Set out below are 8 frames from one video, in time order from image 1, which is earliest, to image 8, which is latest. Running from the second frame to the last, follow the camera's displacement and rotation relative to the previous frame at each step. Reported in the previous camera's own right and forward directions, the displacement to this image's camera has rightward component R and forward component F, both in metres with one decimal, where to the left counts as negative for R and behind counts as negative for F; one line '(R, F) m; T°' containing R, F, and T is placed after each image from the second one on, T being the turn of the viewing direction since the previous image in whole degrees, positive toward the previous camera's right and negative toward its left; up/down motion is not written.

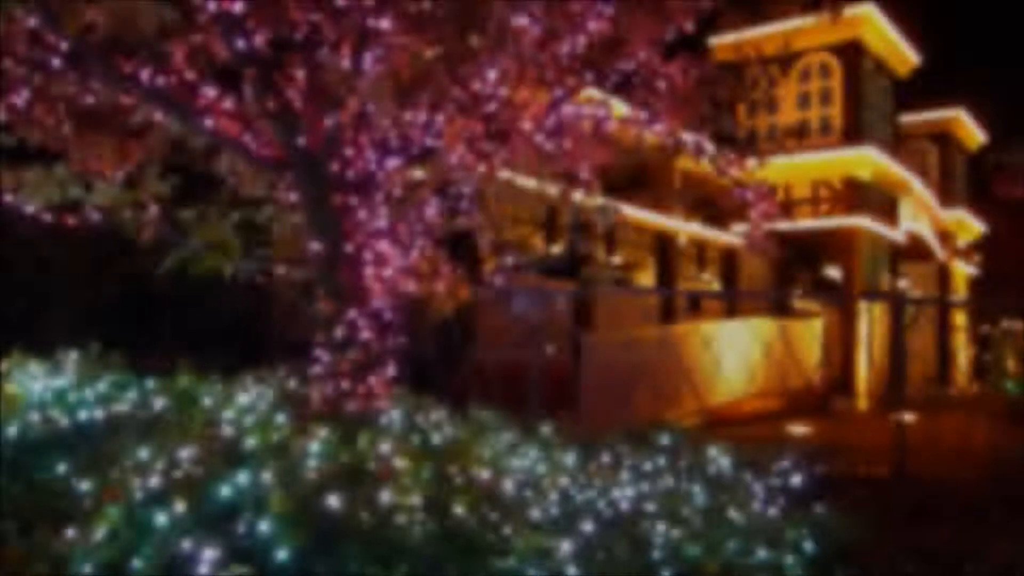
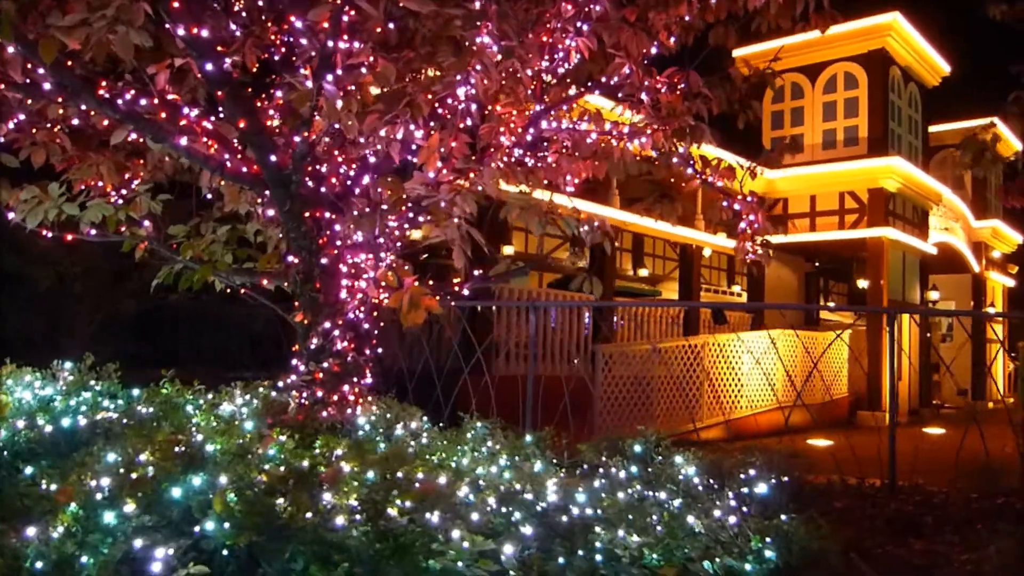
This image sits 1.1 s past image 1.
(+0.4, -0.1) m; -3°
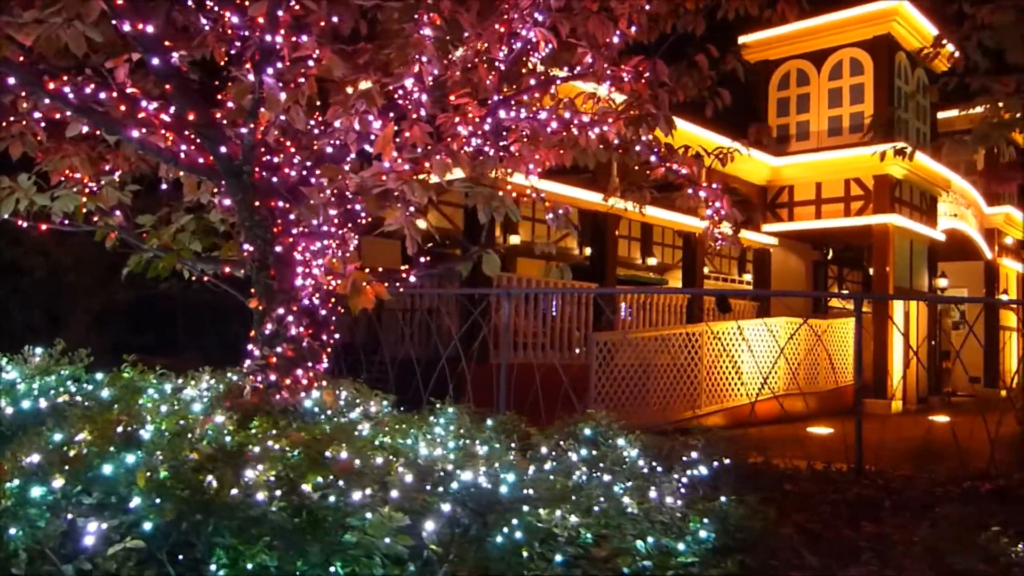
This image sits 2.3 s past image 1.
(+0.4, -0.1) m; -2°
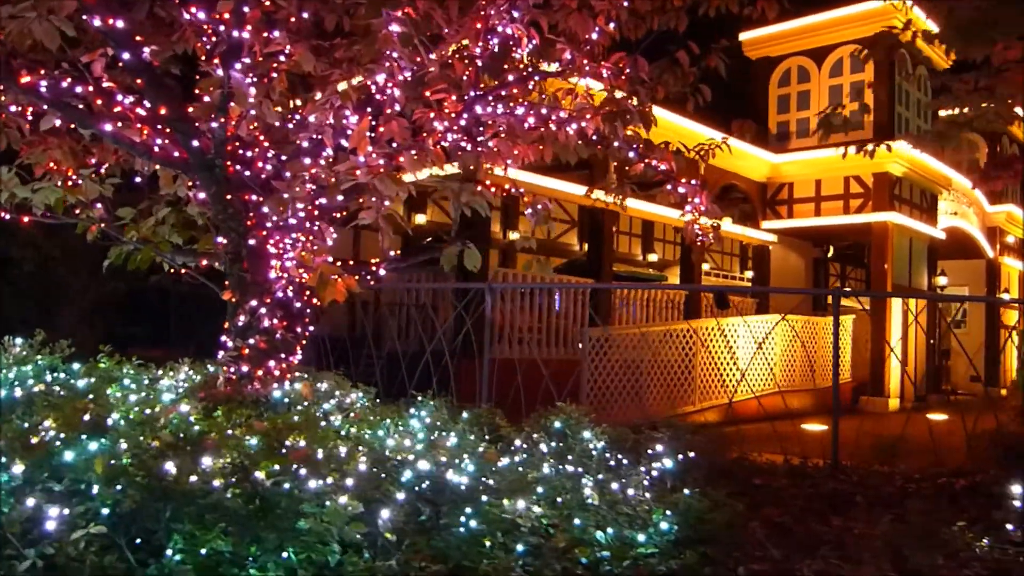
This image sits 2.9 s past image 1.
(+0.2, -0.1) m; -1°
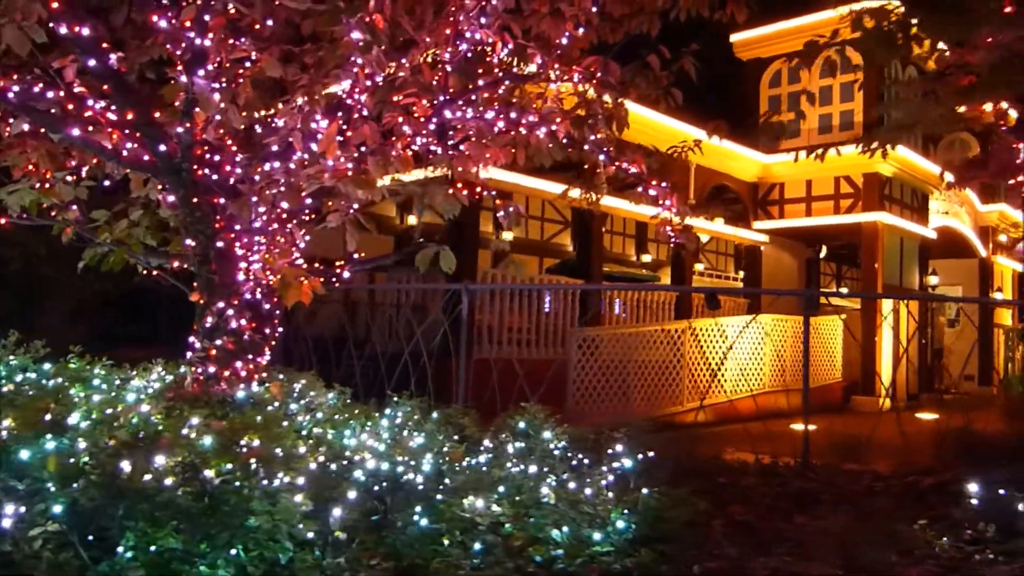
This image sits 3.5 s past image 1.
(+0.2, -0.1) m; 0°
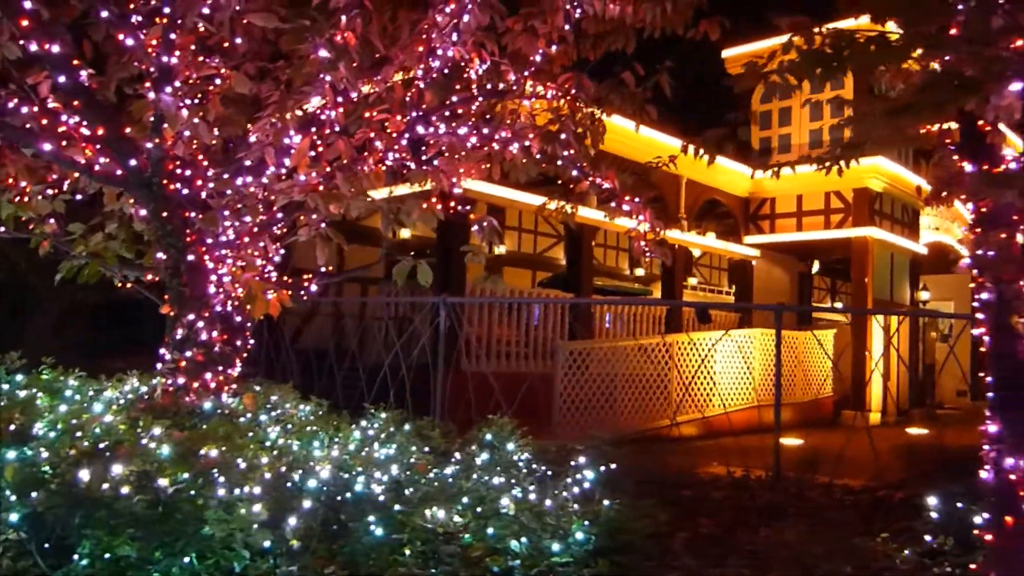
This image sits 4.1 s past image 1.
(+0.2, -0.1) m; 0°
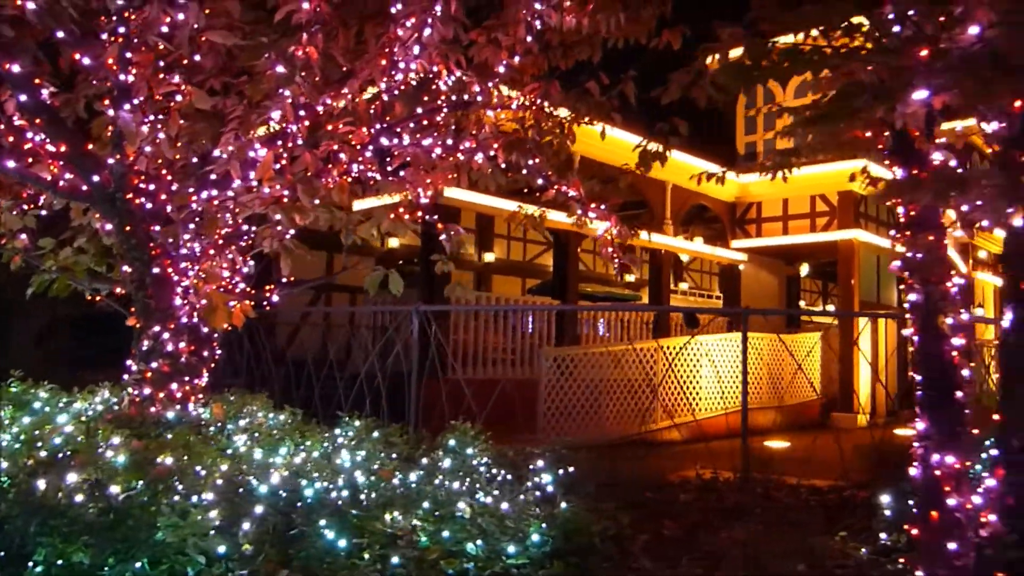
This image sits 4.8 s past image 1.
(+0.2, -0.1) m; 0°
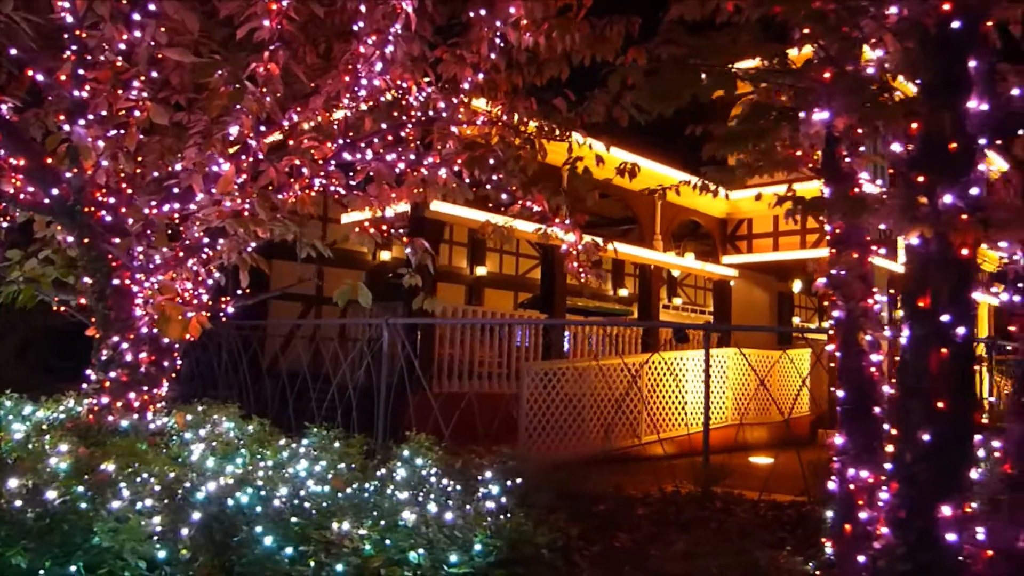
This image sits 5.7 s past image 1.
(+0.3, -0.1) m; 0°
